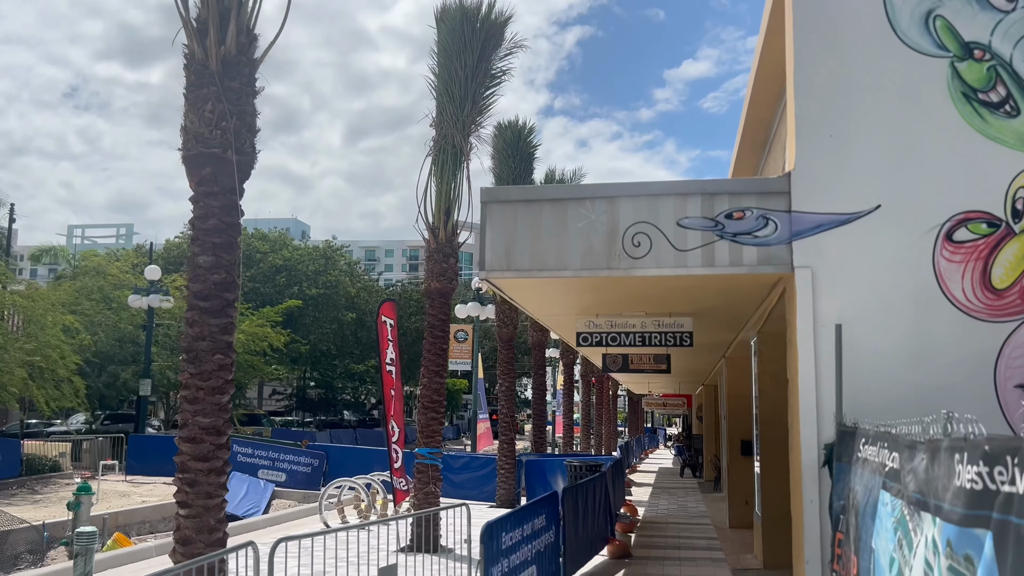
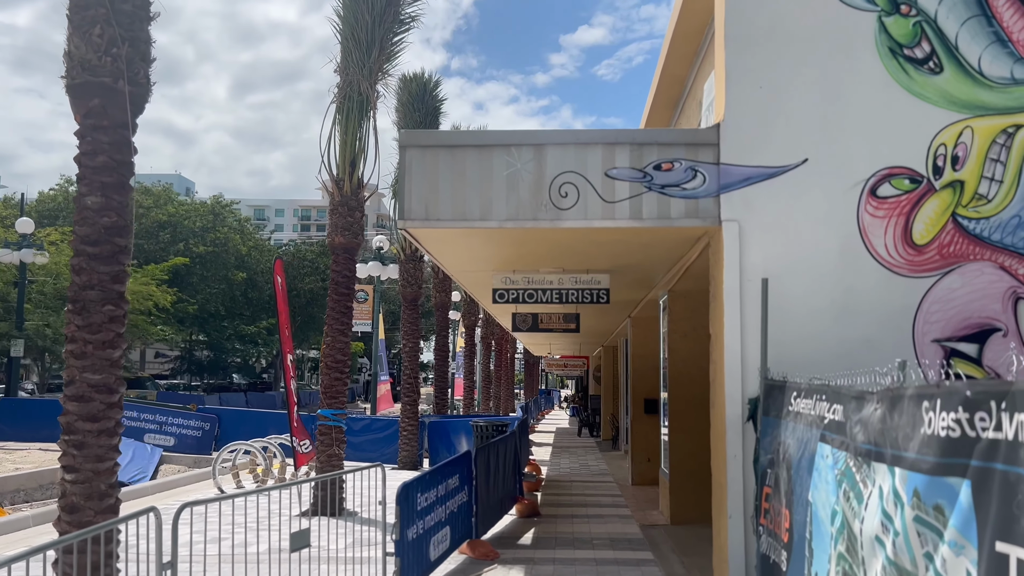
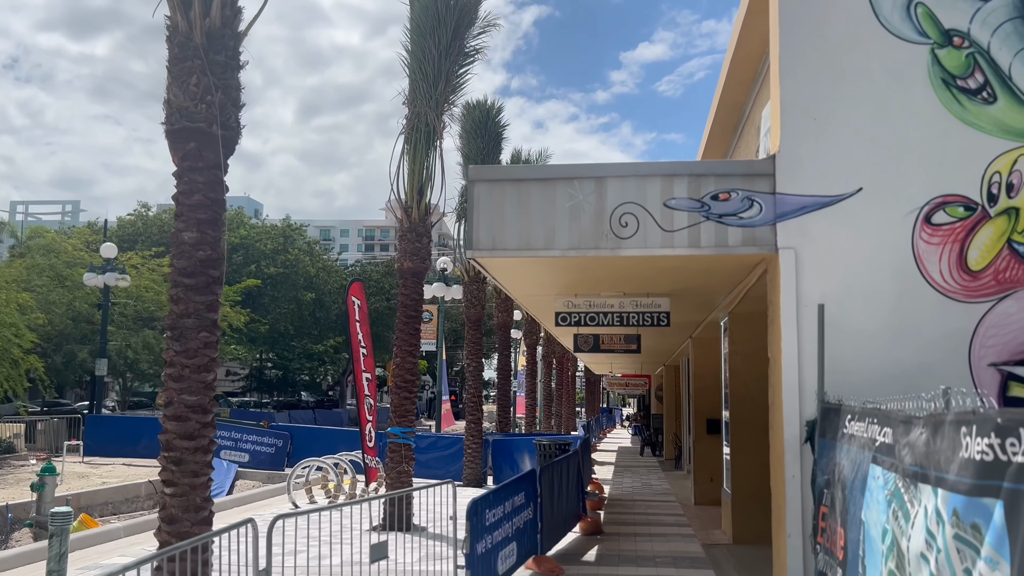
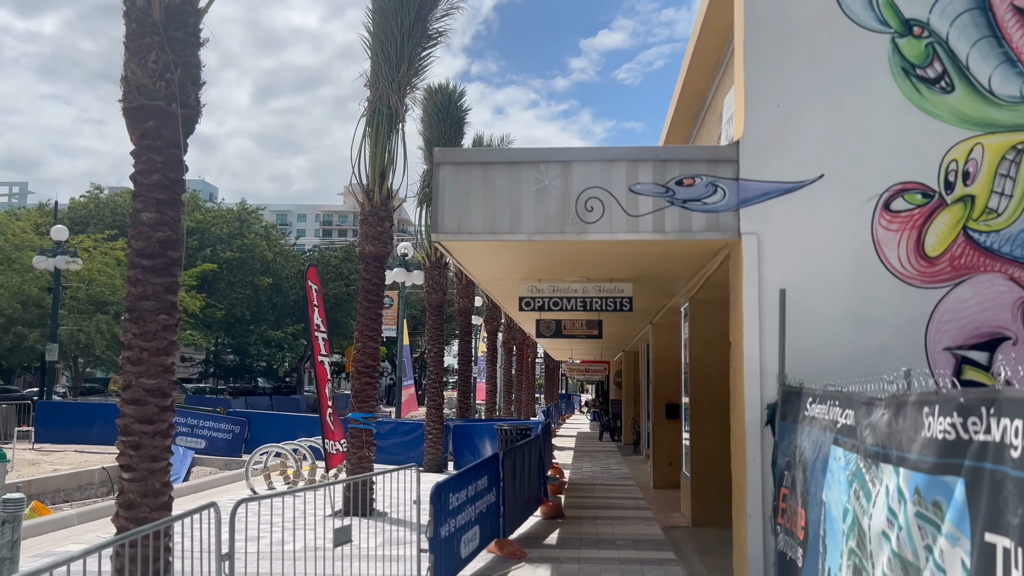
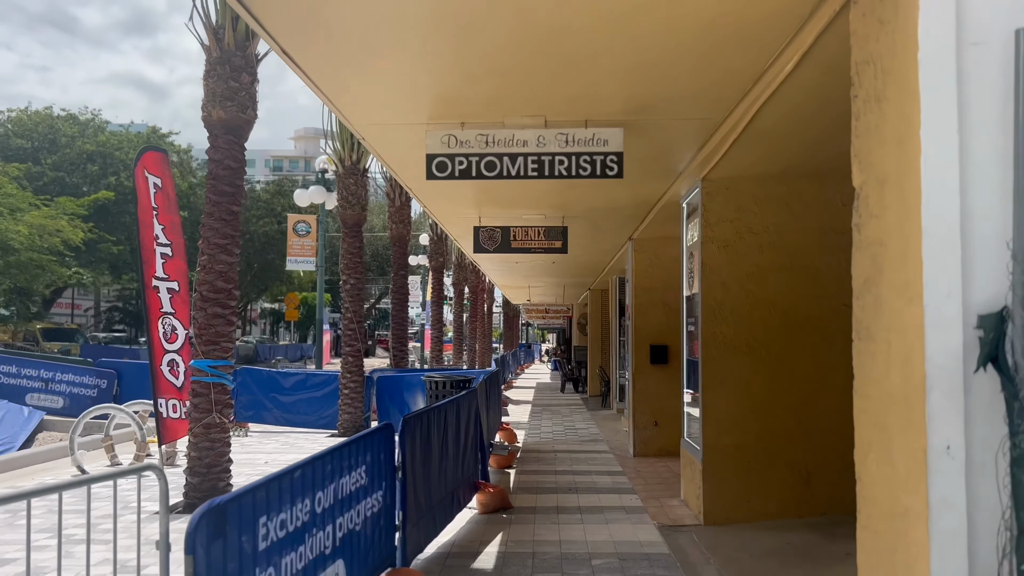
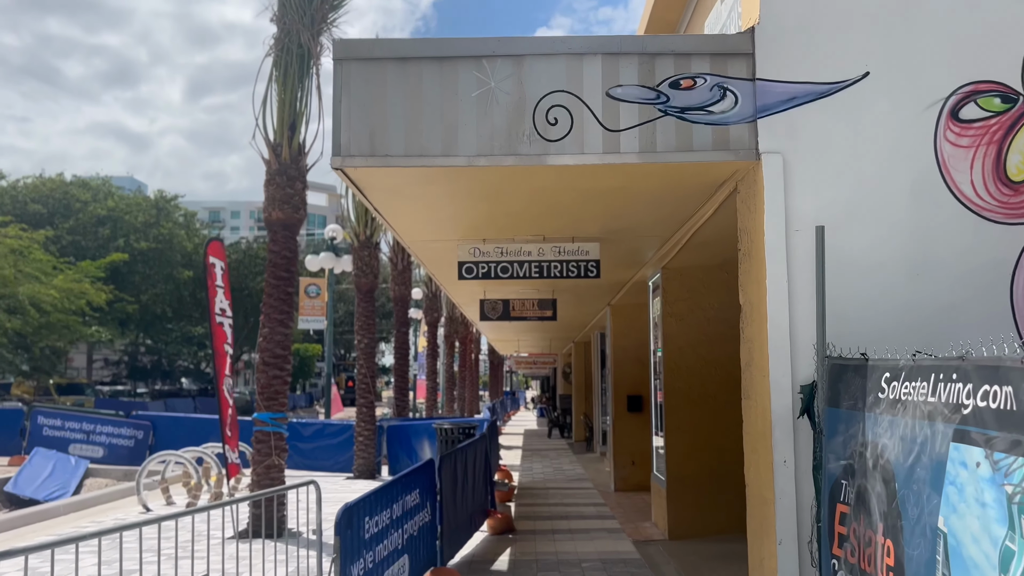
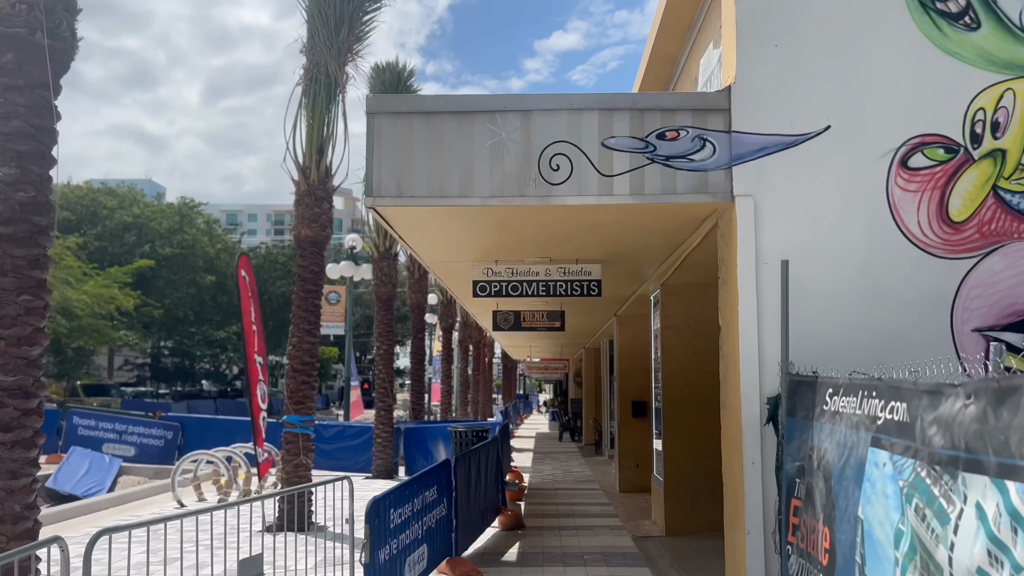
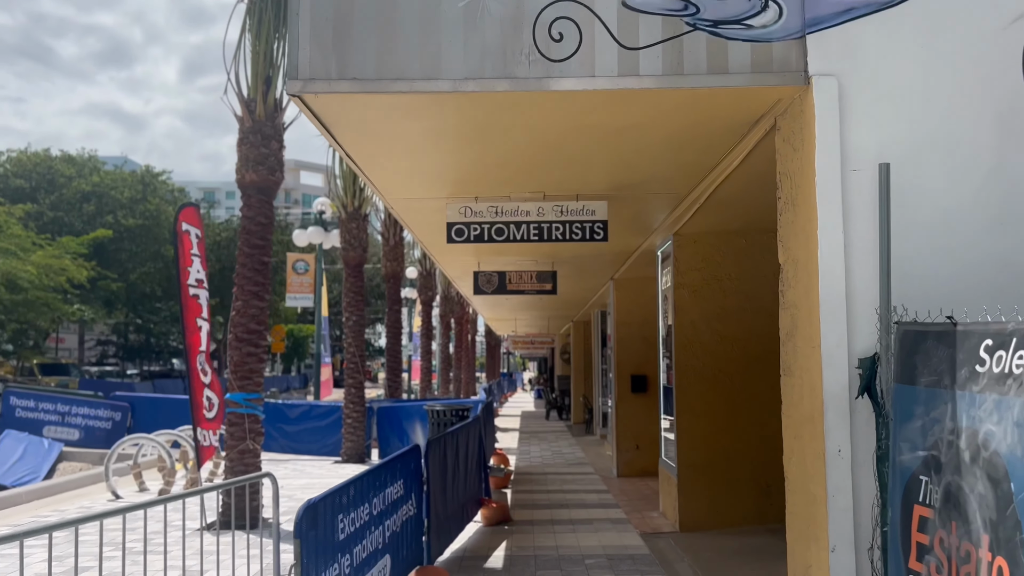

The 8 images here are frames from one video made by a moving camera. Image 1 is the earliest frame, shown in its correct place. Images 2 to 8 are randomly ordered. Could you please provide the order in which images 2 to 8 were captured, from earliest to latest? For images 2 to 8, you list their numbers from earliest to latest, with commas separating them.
3, 4, 2, 7, 6, 8, 5
